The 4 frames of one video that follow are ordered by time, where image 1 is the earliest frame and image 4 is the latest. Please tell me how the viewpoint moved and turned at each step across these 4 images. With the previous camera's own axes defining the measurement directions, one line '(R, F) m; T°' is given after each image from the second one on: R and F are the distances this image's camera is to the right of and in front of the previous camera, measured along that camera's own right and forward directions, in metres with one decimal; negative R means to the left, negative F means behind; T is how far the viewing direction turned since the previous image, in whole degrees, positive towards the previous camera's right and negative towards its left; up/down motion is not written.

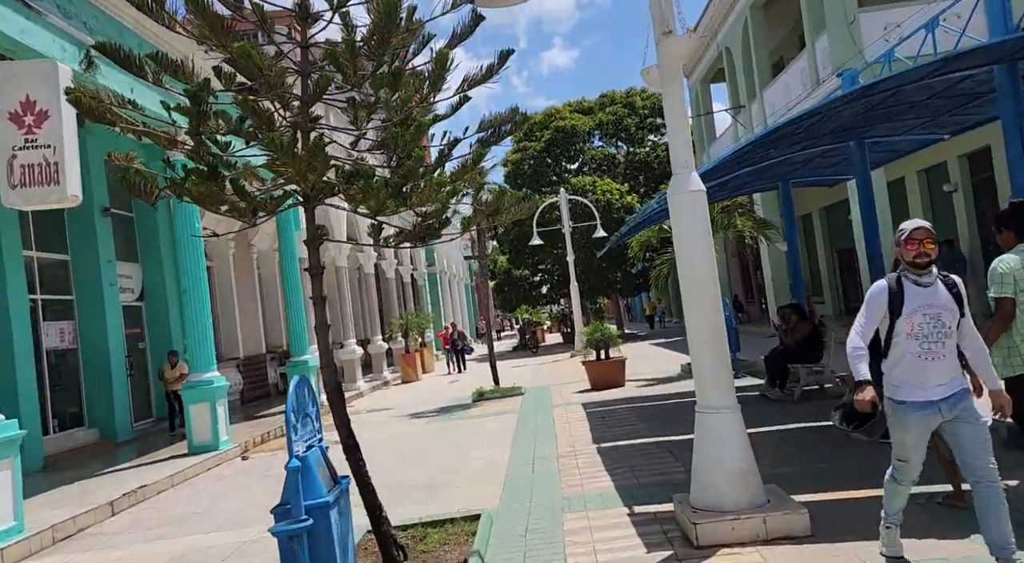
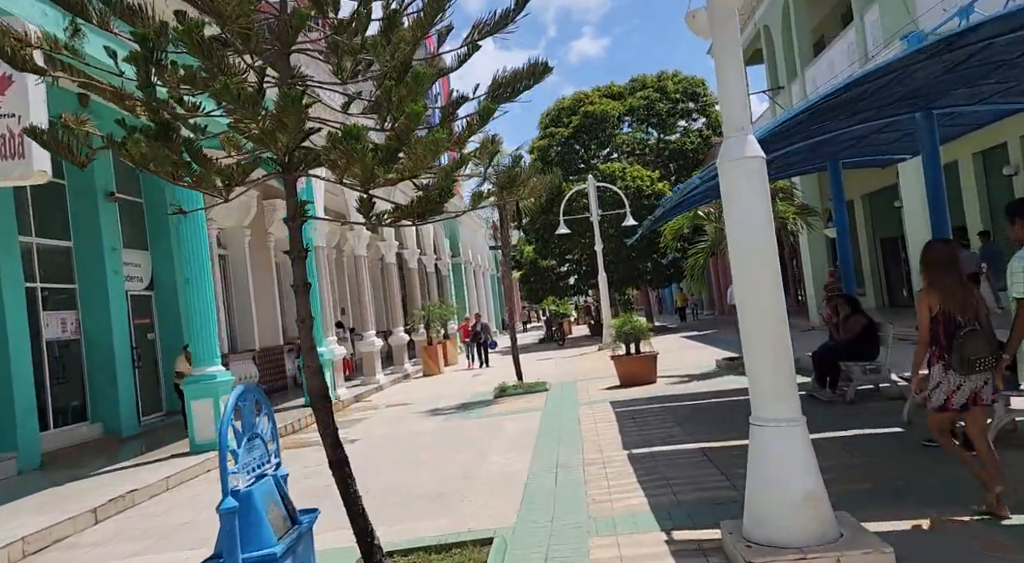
(+0.1, +0.8) m; -2°
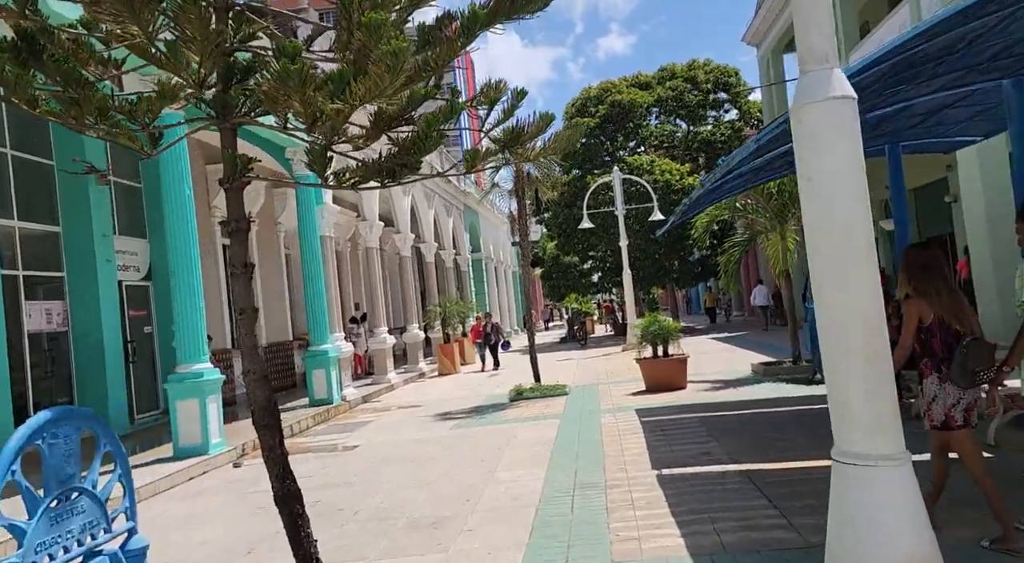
(+0.1, +1.0) m; -2°
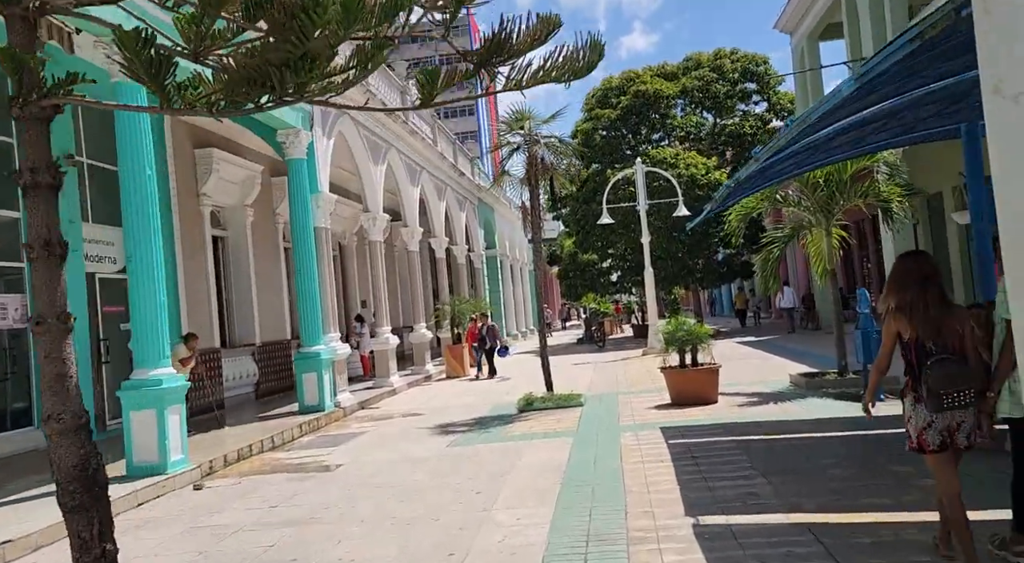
(+0.1, +1.3) m; -1°
